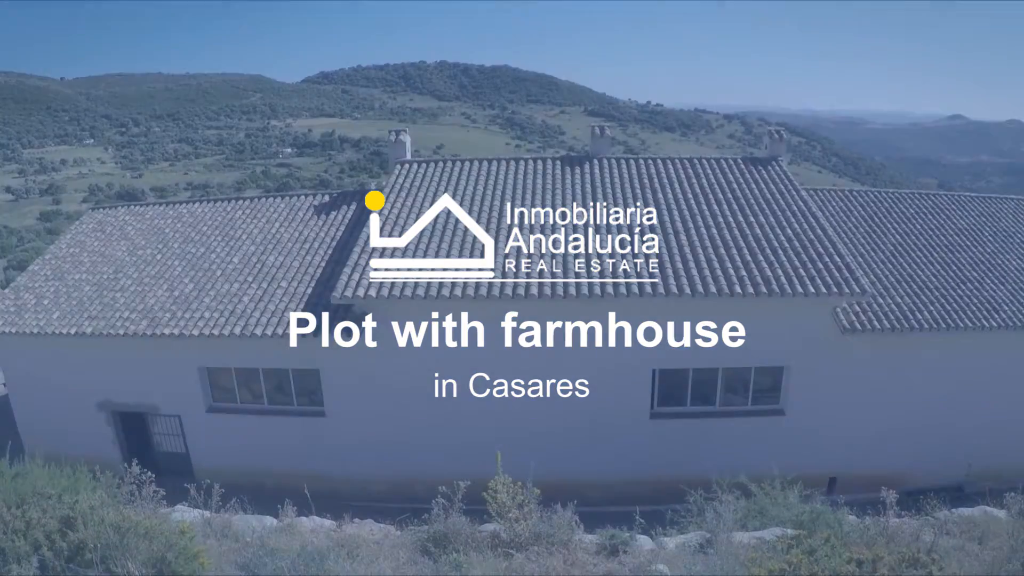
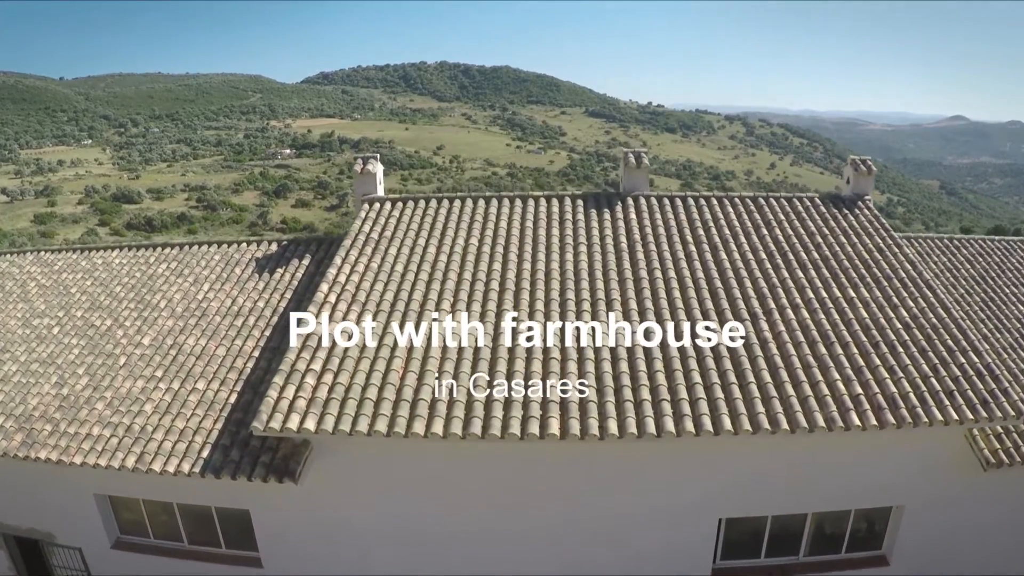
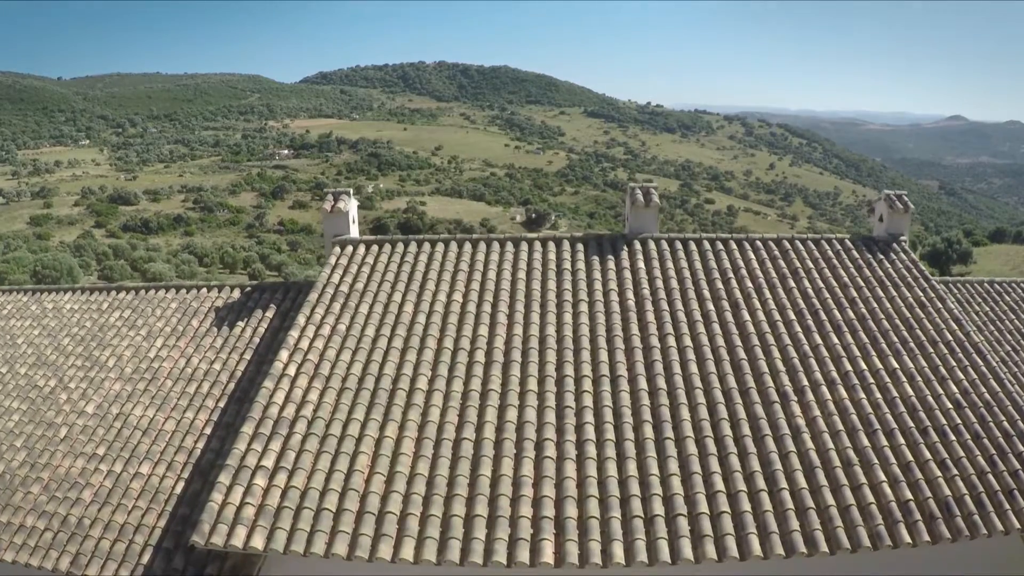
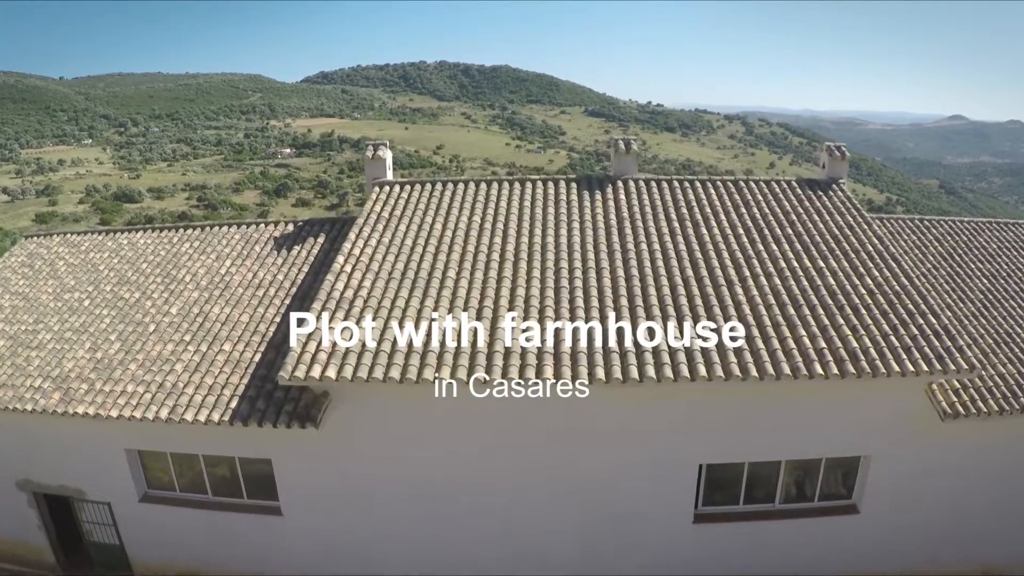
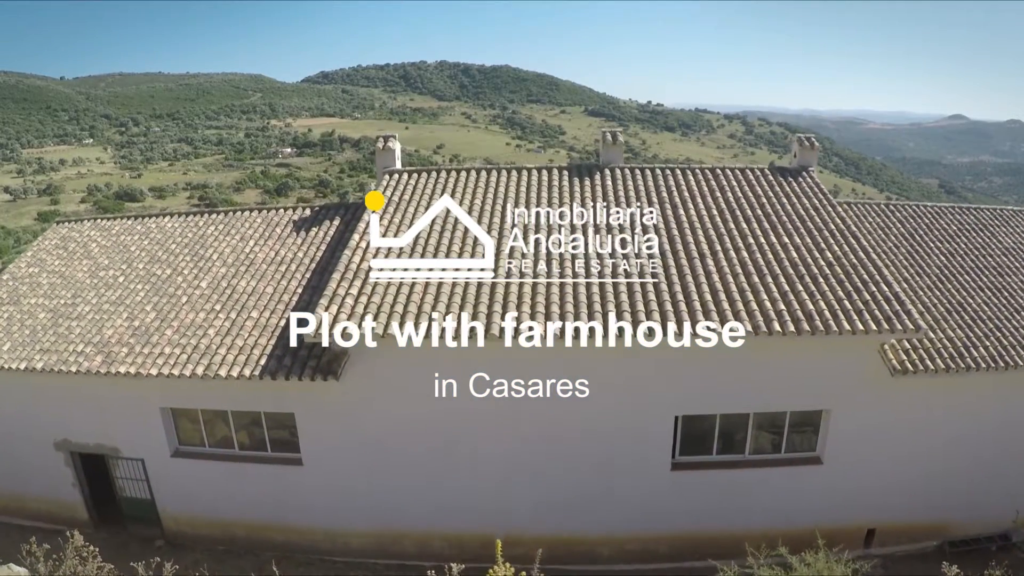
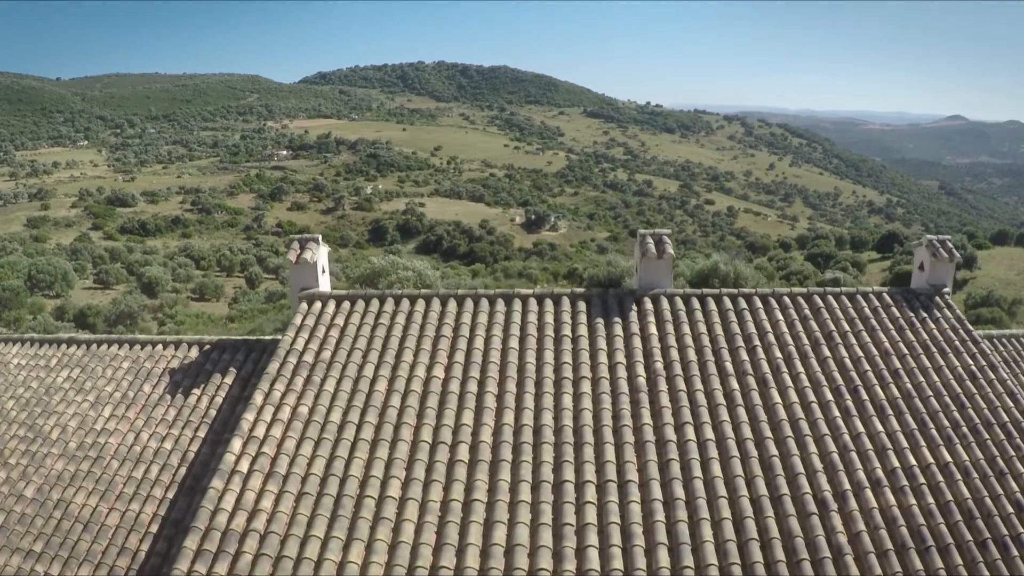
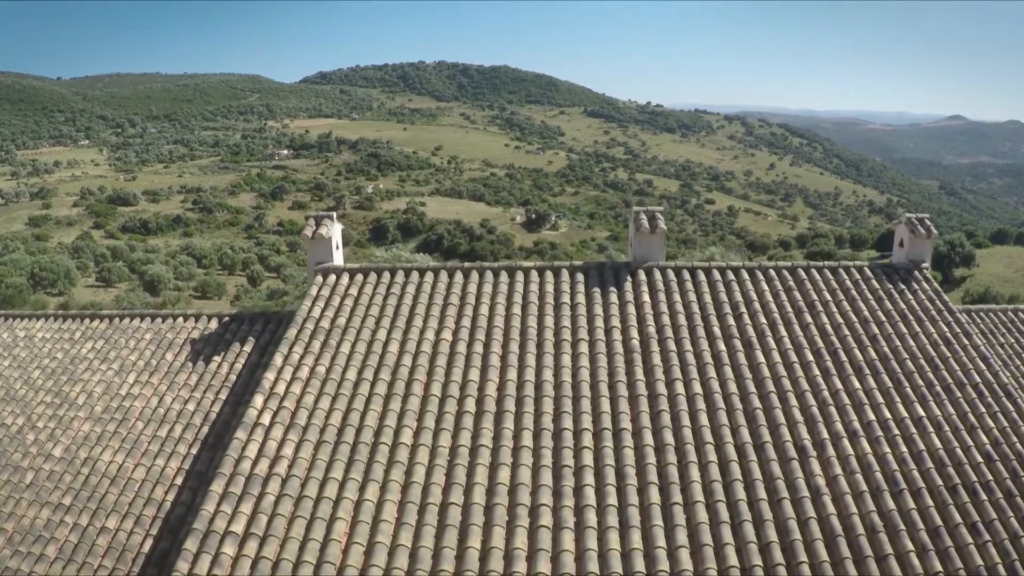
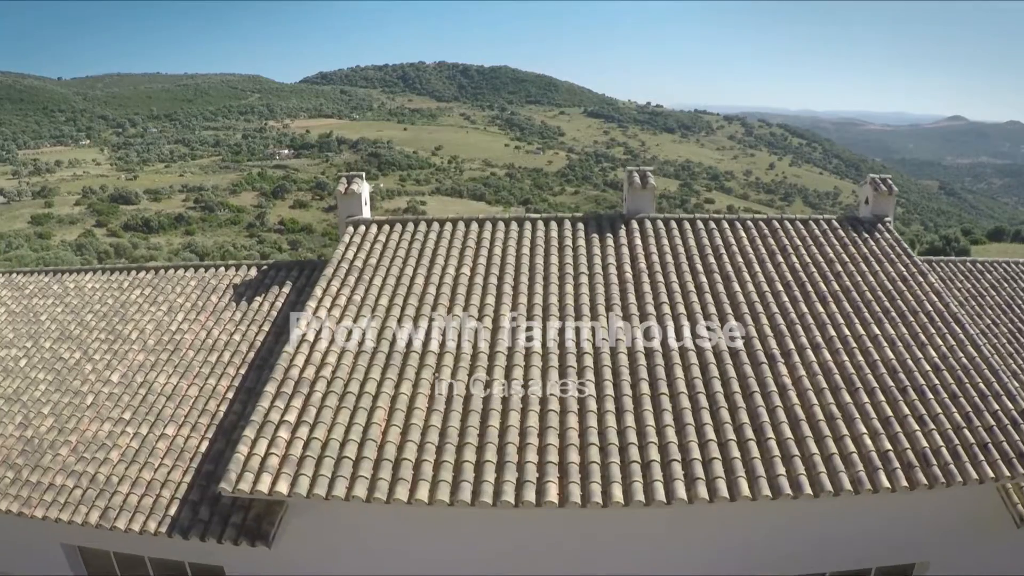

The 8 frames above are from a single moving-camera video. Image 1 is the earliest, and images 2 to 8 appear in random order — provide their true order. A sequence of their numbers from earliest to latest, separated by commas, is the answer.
5, 4, 2, 8, 3, 7, 6
